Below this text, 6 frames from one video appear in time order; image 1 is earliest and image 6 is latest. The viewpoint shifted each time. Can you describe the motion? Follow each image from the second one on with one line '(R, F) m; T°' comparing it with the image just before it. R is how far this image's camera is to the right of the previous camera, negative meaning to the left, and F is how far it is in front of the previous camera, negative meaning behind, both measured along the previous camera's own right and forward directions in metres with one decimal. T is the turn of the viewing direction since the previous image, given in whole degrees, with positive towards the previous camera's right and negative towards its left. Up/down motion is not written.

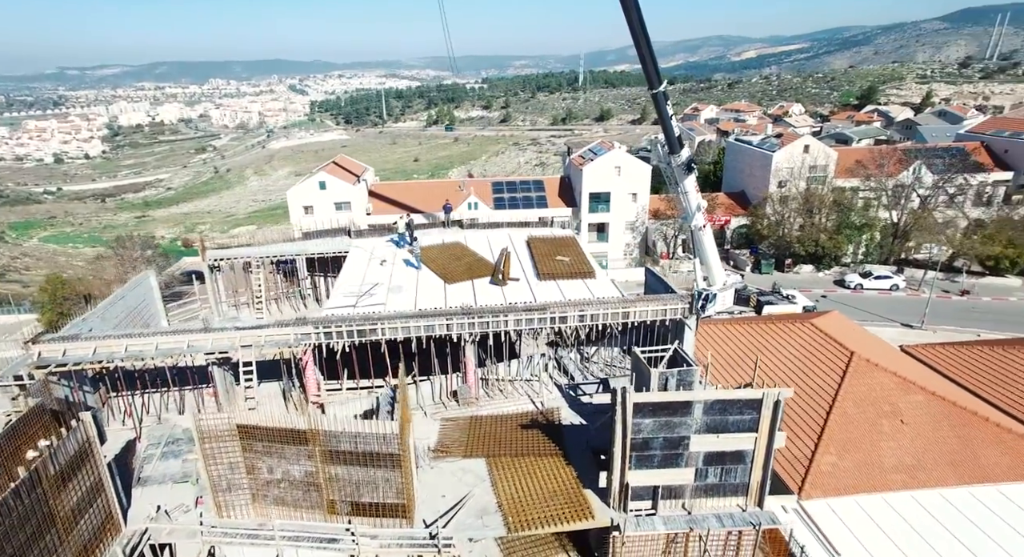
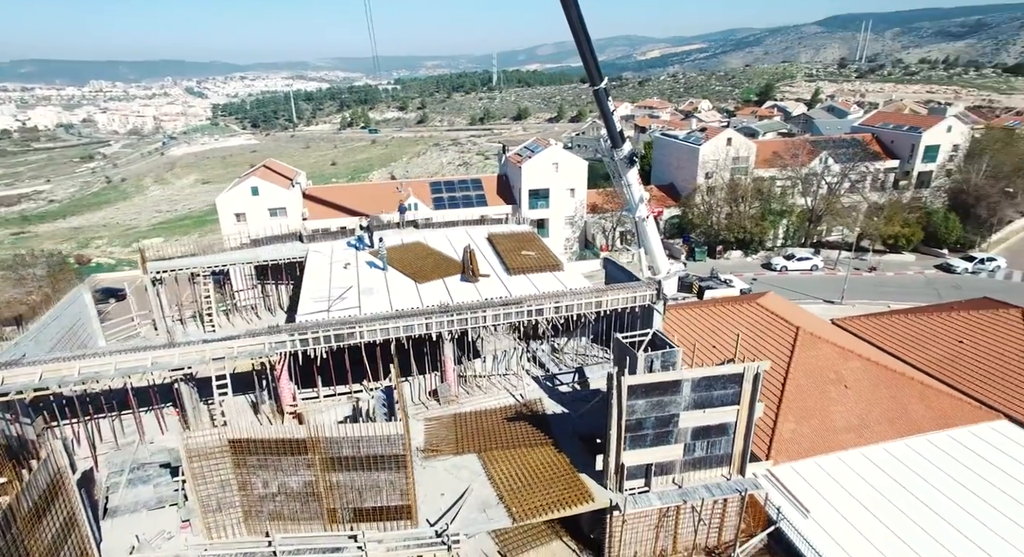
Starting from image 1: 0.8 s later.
(-1.6, -0.1) m; +7°
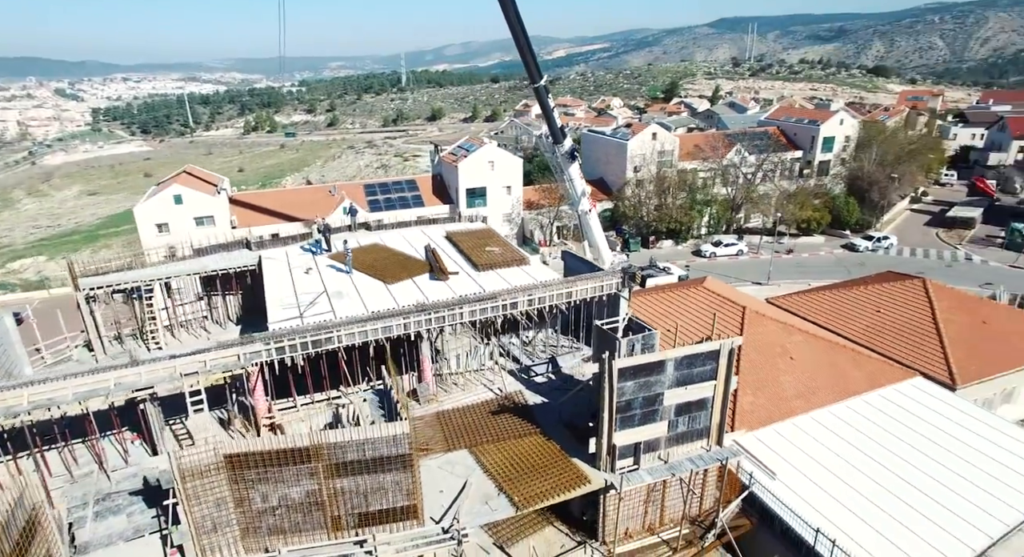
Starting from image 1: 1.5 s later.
(-1.7, -0.1) m; +8°
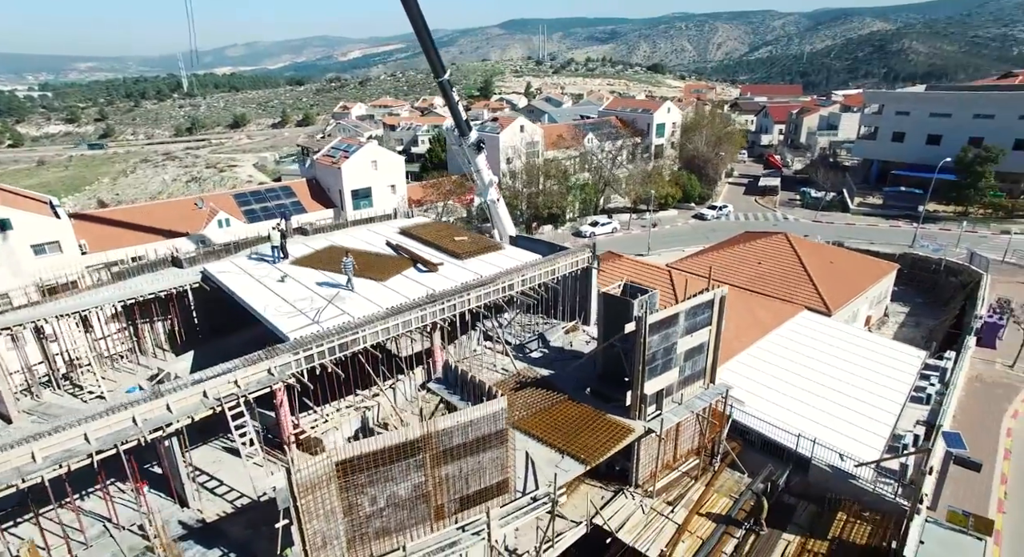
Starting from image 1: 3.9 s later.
(-5.7, 0.0) m; +17°
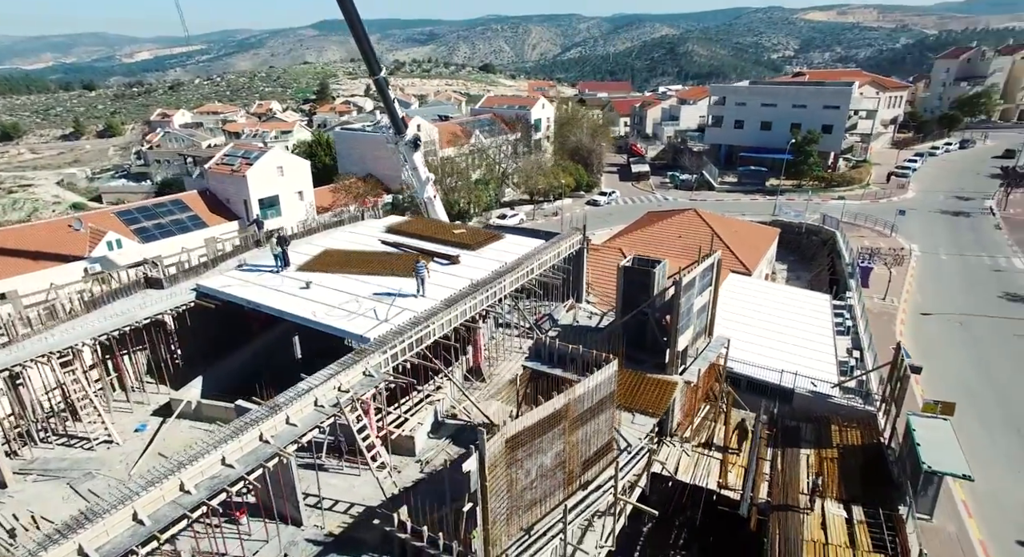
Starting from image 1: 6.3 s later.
(-6.2, -0.1) m; +15°
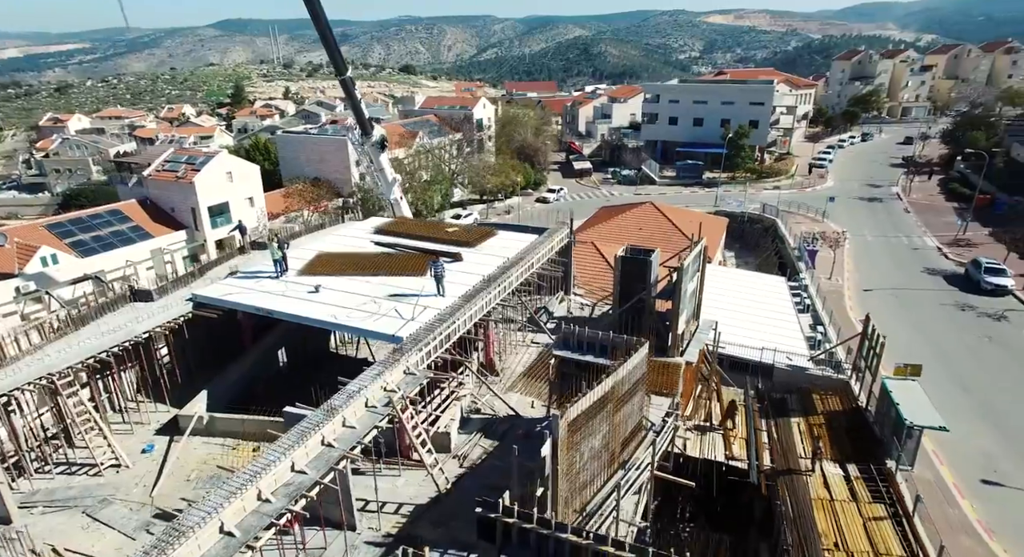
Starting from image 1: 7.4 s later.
(-2.7, -0.1) m; +7°
